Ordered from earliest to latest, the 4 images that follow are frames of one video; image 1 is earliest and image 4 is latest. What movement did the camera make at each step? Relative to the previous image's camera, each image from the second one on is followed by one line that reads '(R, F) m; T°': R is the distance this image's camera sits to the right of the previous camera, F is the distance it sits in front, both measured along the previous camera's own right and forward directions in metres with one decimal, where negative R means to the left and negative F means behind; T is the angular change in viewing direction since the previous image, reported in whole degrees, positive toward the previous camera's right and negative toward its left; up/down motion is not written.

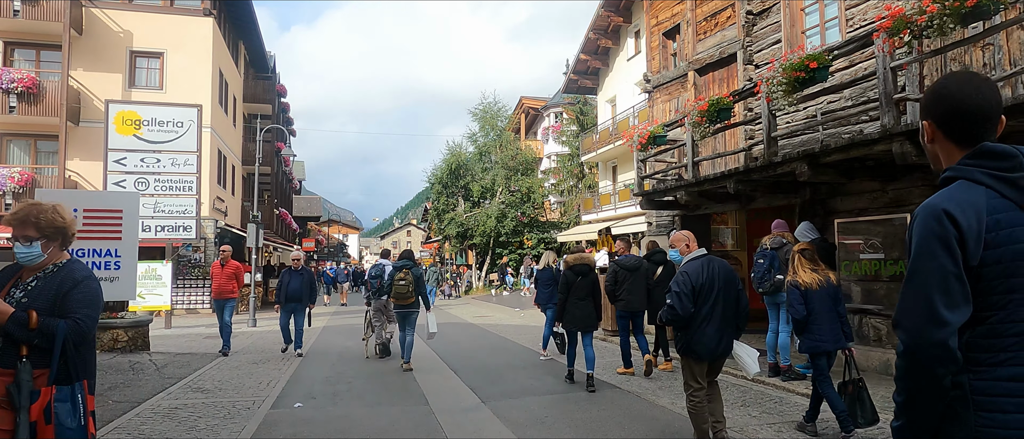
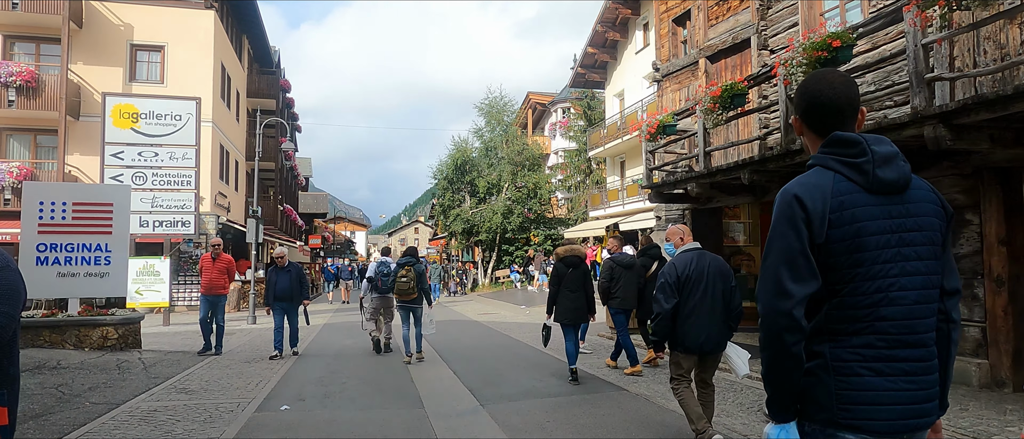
(+0.1, +0.4) m; -1°
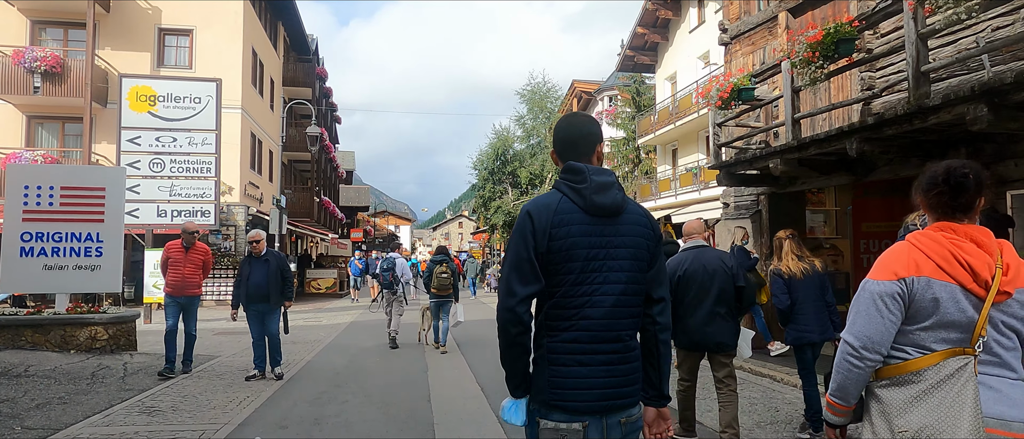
(+0.1, +1.6) m; -4°
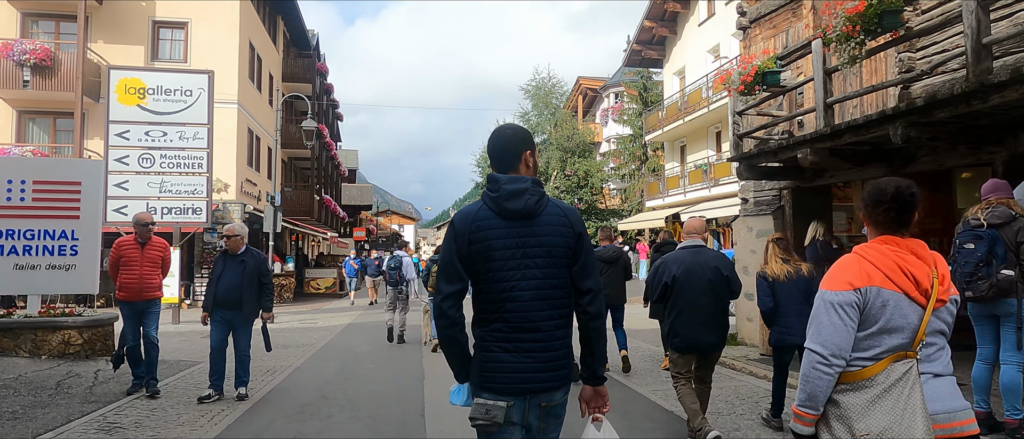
(0.0, +0.7) m; 0°
